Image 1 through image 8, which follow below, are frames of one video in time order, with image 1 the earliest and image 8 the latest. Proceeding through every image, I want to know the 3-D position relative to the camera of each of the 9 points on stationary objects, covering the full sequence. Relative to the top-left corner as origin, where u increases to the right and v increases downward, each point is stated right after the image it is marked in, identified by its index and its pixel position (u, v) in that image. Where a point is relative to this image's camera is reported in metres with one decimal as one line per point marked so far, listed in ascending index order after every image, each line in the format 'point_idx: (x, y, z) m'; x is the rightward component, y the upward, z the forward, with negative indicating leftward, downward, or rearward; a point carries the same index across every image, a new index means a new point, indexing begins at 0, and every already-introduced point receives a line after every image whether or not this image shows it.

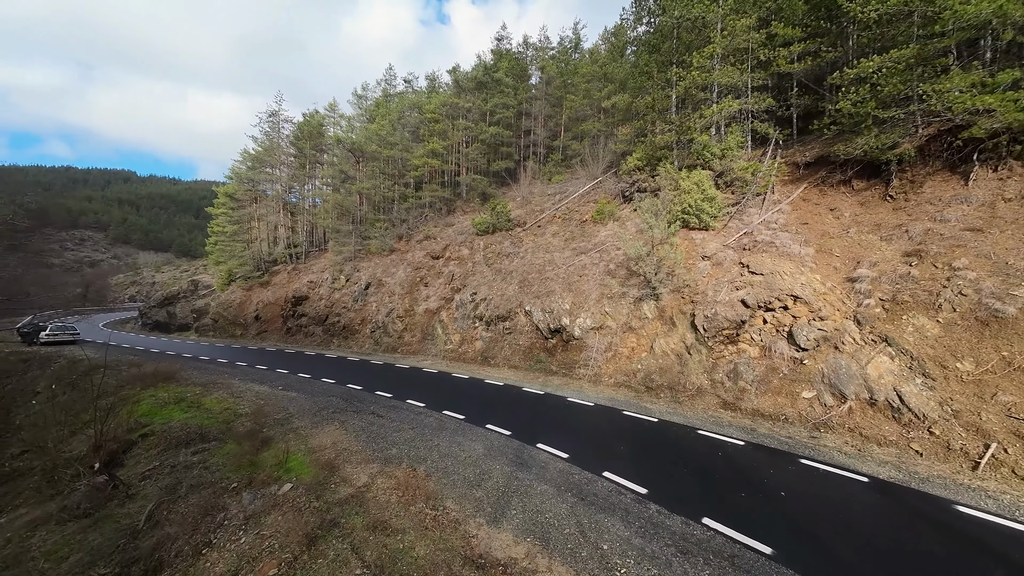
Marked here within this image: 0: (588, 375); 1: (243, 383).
0: (+3.0, -3.4, +13.7) m
1: (-9.9, -3.5, +12.9) m
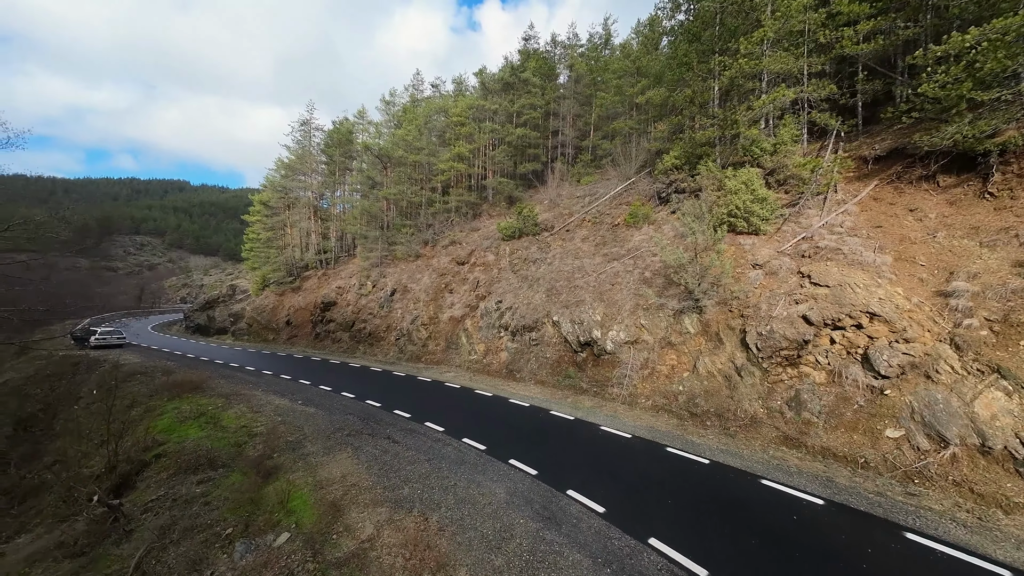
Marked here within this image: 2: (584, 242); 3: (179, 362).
0: (+3.9, -3.8, +12.5) m
1: (-9.0, -3.9, +12.7) m
2: (+4.1, +2.6, +20.0) m
3: (-17.4, -3.9, +18.3) m
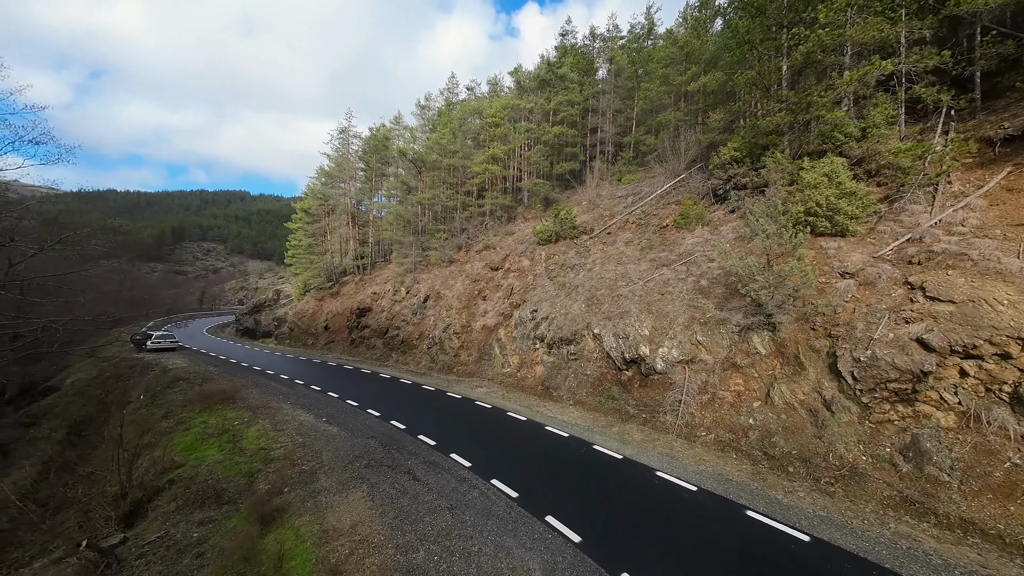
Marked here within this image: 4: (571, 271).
0: (+5.1, -4.2, +10.8) m
1: (-7.8, -4.2, +12.3) m
2: (+6.0, +2.2, +18.3) m
3: (-15.6, -4.3, +18.7) m
4: (+3.2, +0.9, +18.8) m
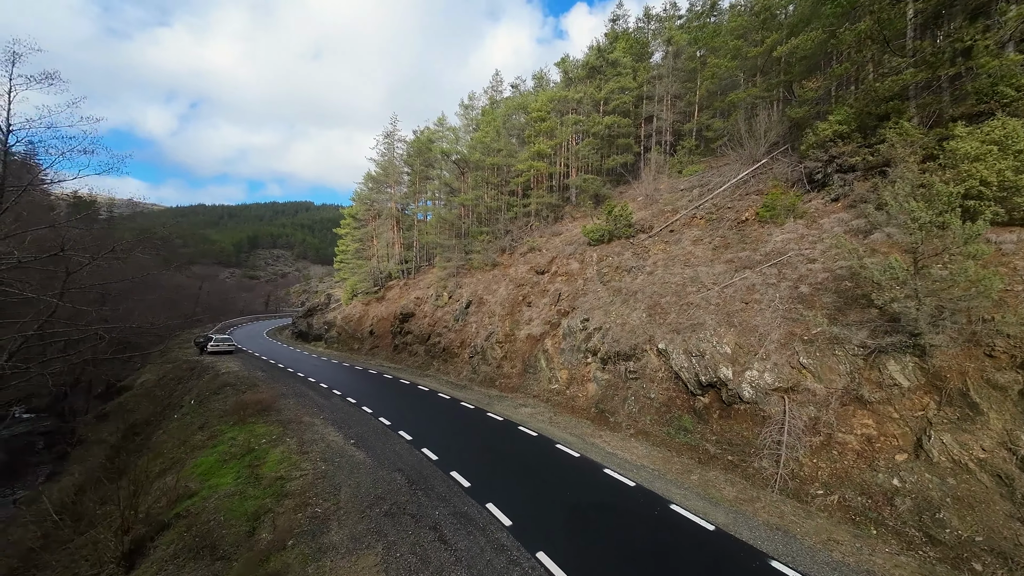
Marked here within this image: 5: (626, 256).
0: (+6.3, -4.4, +8.3) m
1: (-6.2, -4.5, +11.5) m
2: (+8.2, +1.9, +15.7) m
3: (-13.1, -4.6, +18.8) m
4: (+5.5, +0.6, +16.6) m
5: (+5.8, +1.6, +17.8) m
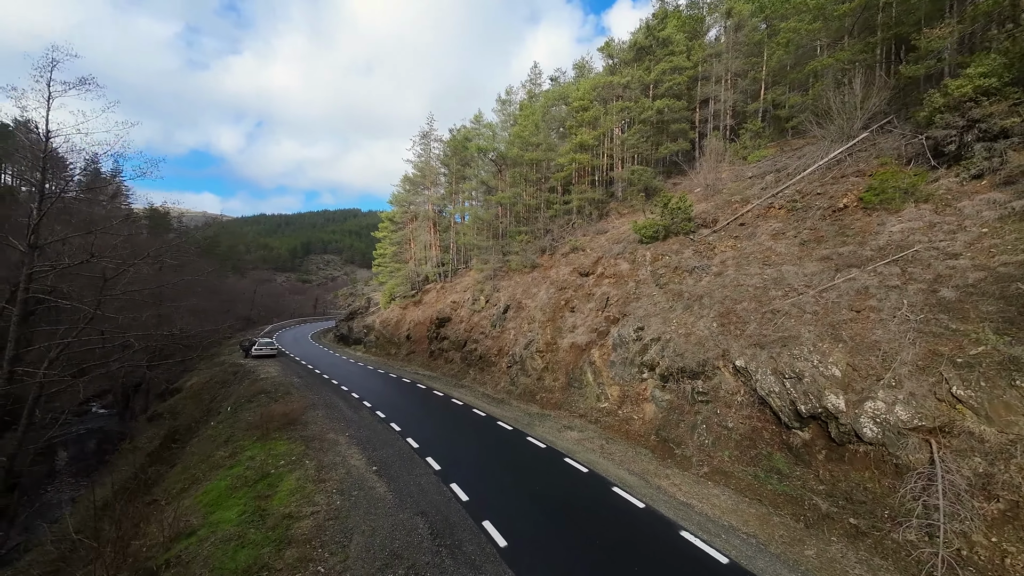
0: (+7.1, -4.5, +5.9) m
1: (-4.9, -4.7, +10.5) m
2: (+9.8, +1.8, +13.0) m
3: (-11.0, -4.9, +18.5) m
4: (+7.2, +0.5, +14.2) m
5: (+7.7, +1.5, +15.4) m
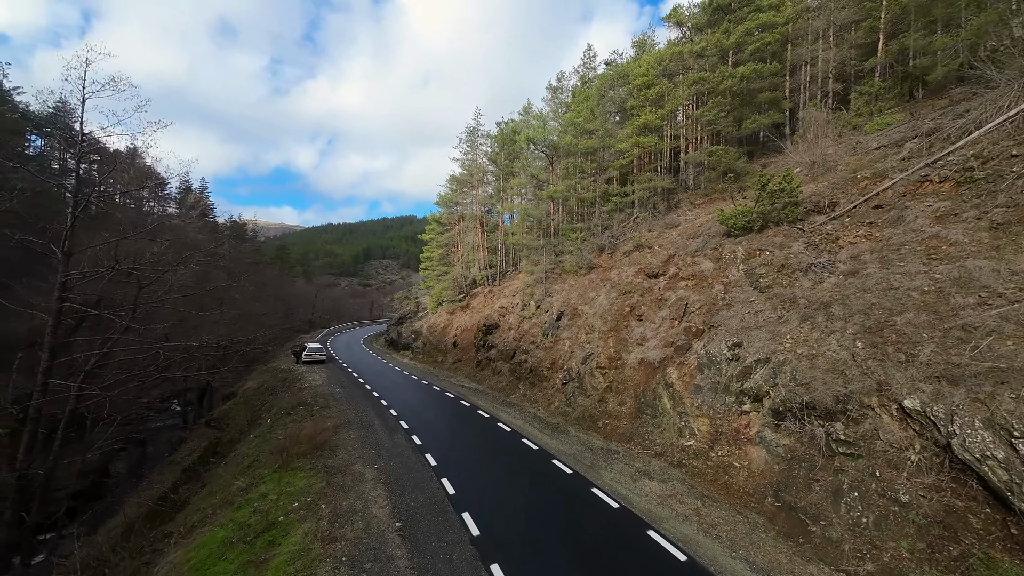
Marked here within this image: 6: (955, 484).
0: (+7.8, -4.6, +2.5) m
1: (-3.5, -4.9, +8.8) m
2: (+11.4, +1.7, +9.3) m
3: (-8.4, -5.2, +17.6) m
4: (+9.0, +0.3, +10.8) m
5: (+9.6, +1.3, +11.9) m
6: (+7.8, -3.4, +6.0) m
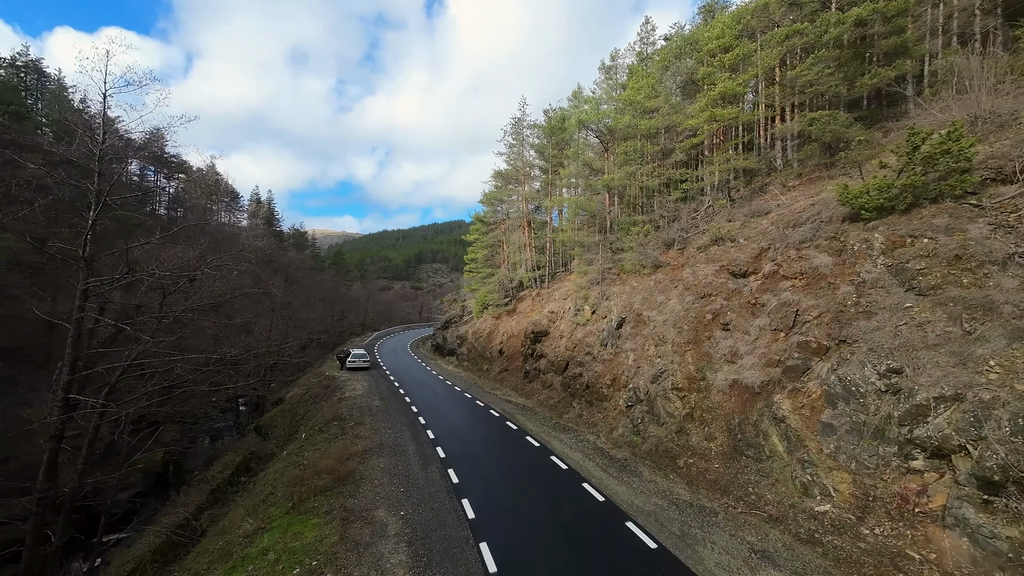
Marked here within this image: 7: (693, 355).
0: (+8.0, -4.6, -0.8) m
1: (-2.3, -5.0, +6.9) m
2: (+12.5, +1.7, +5.5) m
3: (-6.0, -5.4, +16.3) m
4: (+10.3, +0.3, +7.3) m
5: (+11.0, +1.3, +8.3) m
6: (+8.4, -3.4, +2.7) m
7: (+6.3, -2.3, +12.3) m
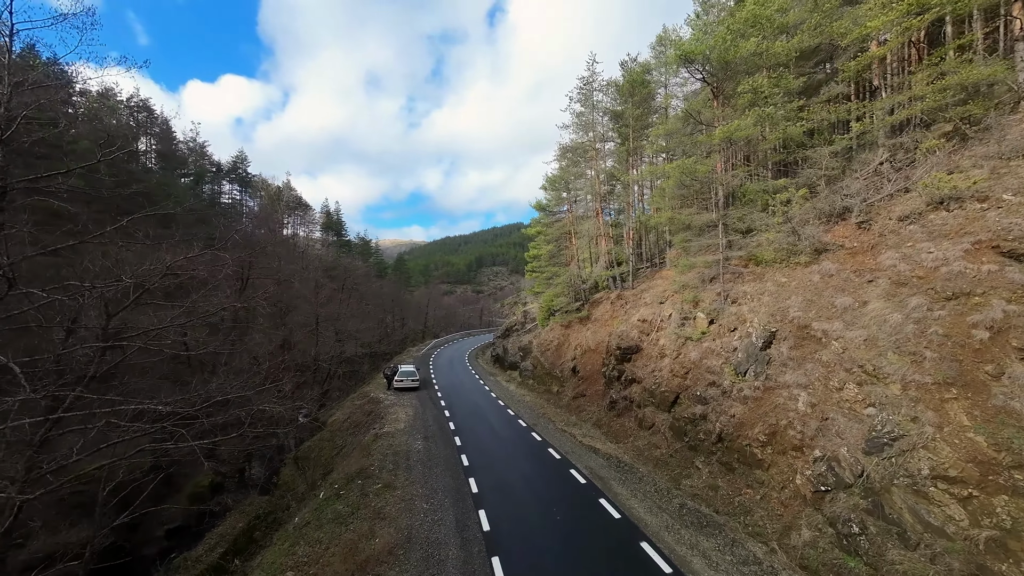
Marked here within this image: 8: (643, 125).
0: (+7.8, -4.4, -6.8) m
1: (-1.1, -5.1, +2.5) m
2: (+13.1, +2.0, -1.4) m
3: (-3.0, -5.6, +12.4) m
4: (+11.3, +0.6, +0.8) m
5: (+12.2, +1.6, +1.7) m
6: (+8.8, -3.2, -3.5) m
7: (+8.3, -2.2, +6.4) m
8: (+7.3, +9.1, +19.4) m
